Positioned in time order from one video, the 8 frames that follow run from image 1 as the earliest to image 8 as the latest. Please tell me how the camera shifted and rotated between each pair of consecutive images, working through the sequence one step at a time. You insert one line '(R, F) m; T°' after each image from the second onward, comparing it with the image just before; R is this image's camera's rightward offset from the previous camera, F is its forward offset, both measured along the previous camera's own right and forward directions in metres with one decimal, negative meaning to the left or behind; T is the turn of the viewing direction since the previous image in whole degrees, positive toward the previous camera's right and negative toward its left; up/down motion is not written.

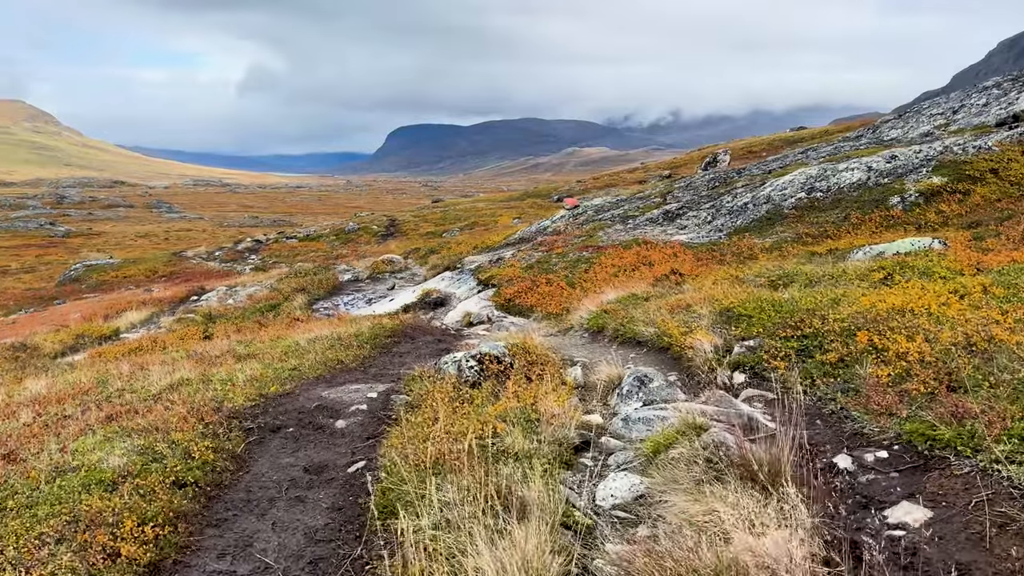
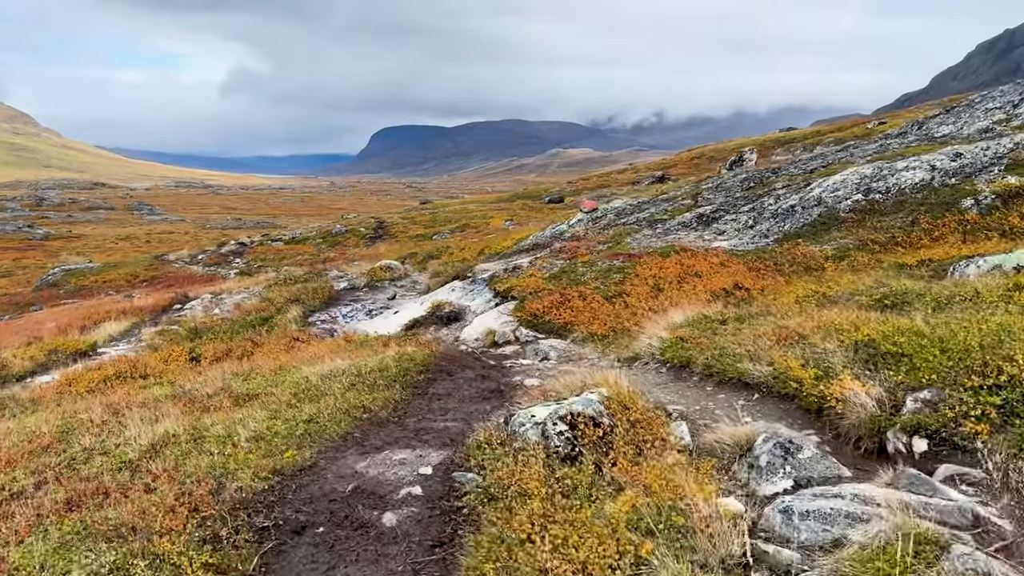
(-1.4, +3.4) m; +1°
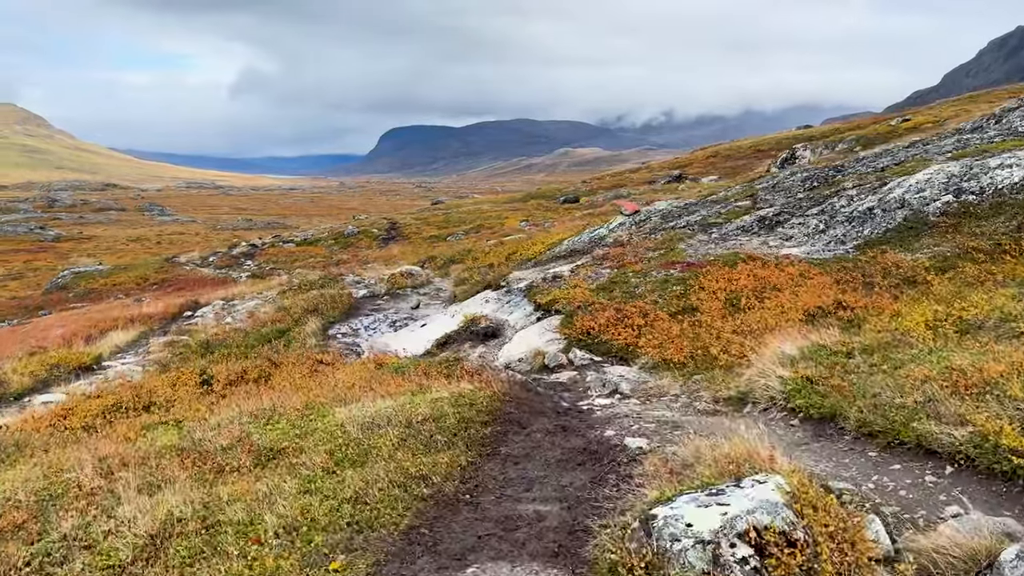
(-1.2, +3.1) m; -1°
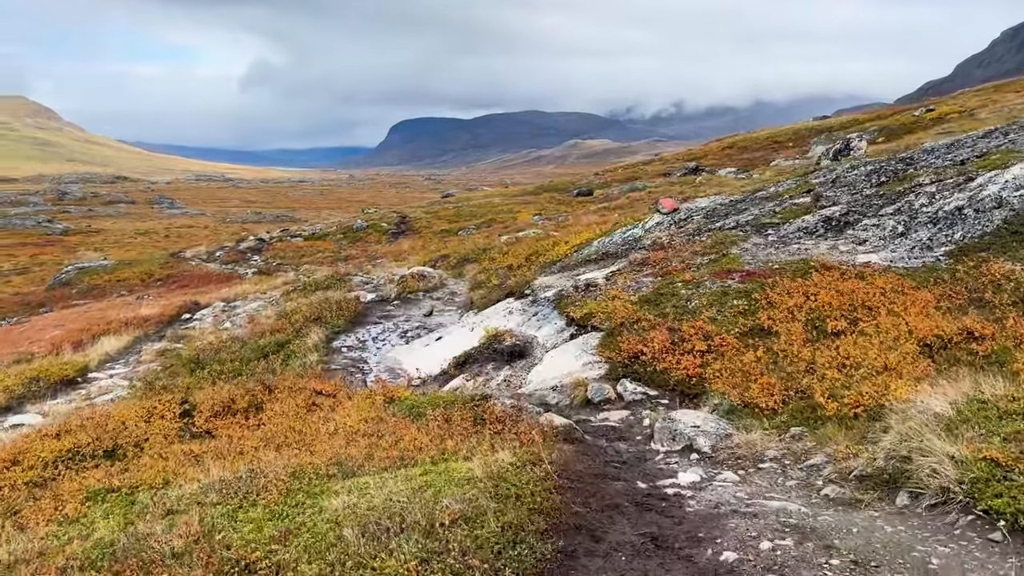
(-0.6, +3.7) m; -1°
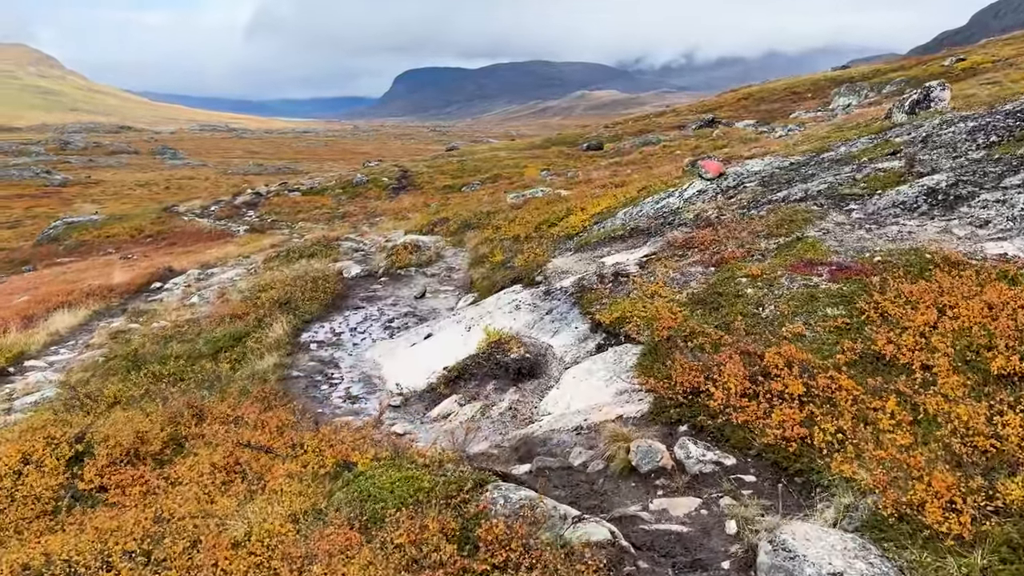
(-0.1, +5.9) m; 0°
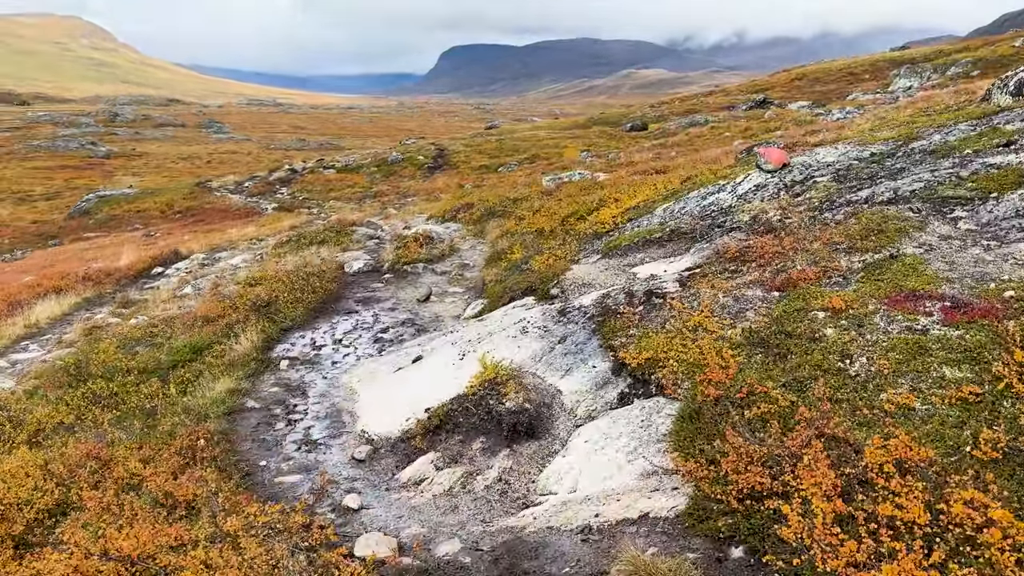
(+0.7, +4.5) m; -3°
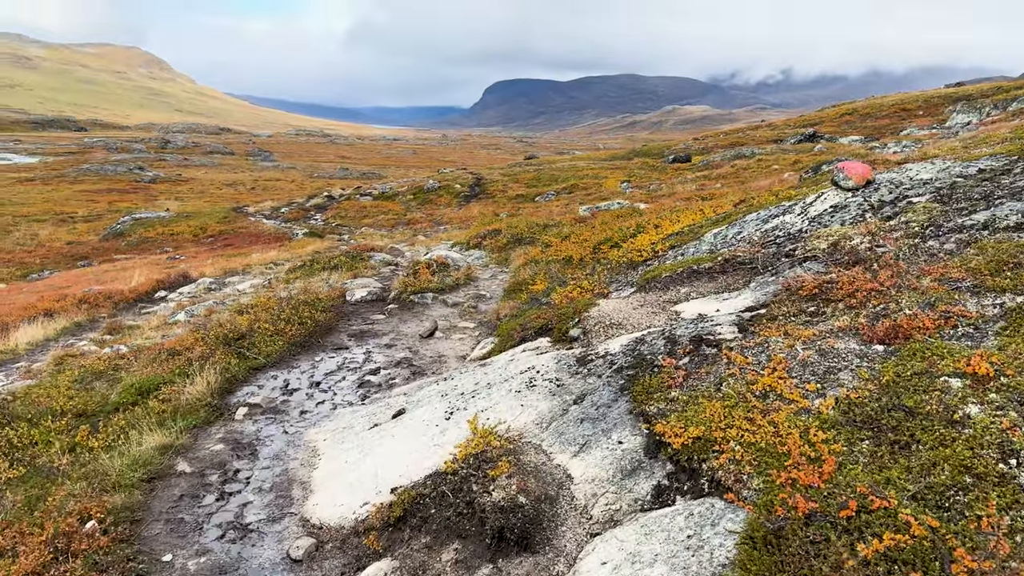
(+0.5, +4.1) m; -3°
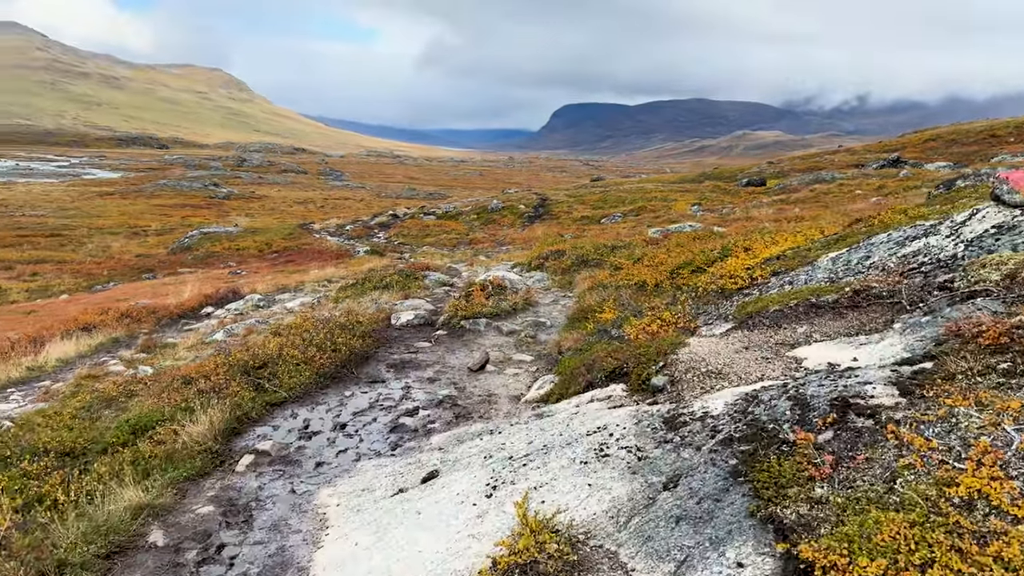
(-0.1, +3.3) m; -4°
